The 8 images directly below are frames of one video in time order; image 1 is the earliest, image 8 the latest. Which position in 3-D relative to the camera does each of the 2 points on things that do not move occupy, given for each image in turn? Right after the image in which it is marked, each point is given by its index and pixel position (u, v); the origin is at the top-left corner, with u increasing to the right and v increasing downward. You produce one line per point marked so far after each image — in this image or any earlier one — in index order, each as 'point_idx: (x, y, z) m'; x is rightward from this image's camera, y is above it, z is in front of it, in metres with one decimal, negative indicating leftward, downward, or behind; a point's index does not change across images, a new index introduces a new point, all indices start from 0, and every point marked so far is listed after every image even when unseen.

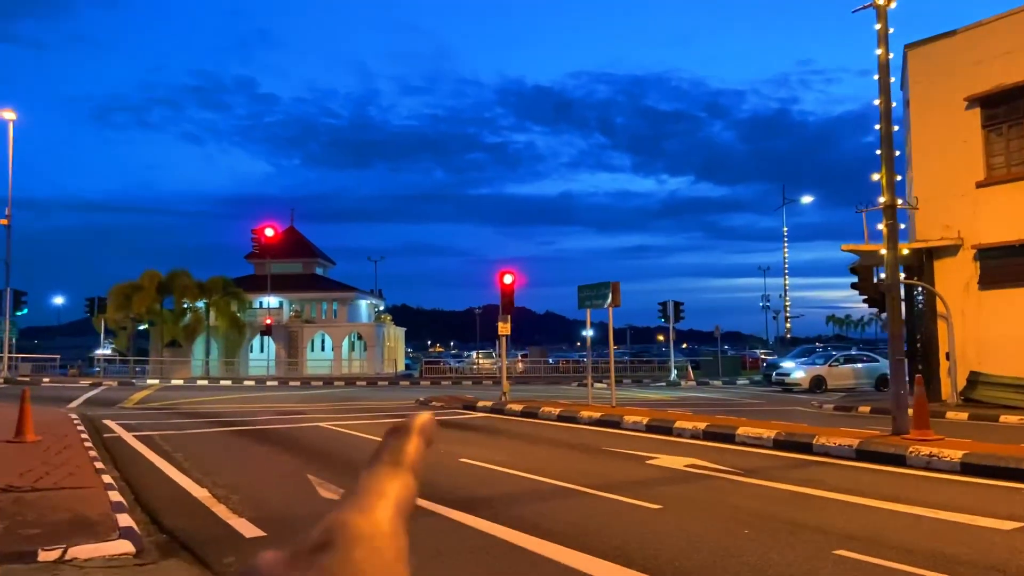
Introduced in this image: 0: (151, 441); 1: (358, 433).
0: (-6.8, -2.9, +15.6) m
1: (-3.0, -2.8, +16.3) m
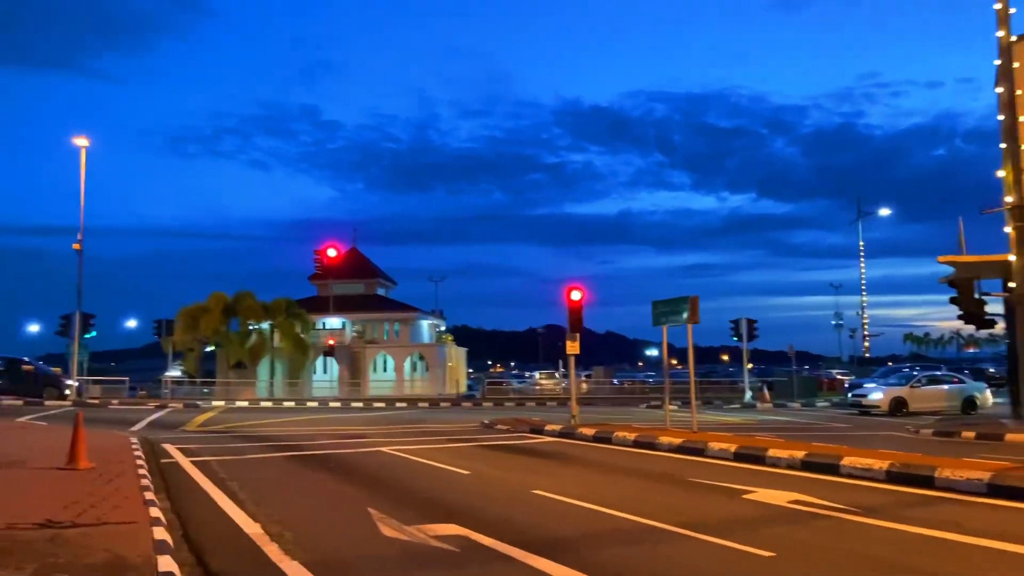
0: (-5.5, -3.2, +15.0) m
1: (-1.7, -3.2, +15.4) m
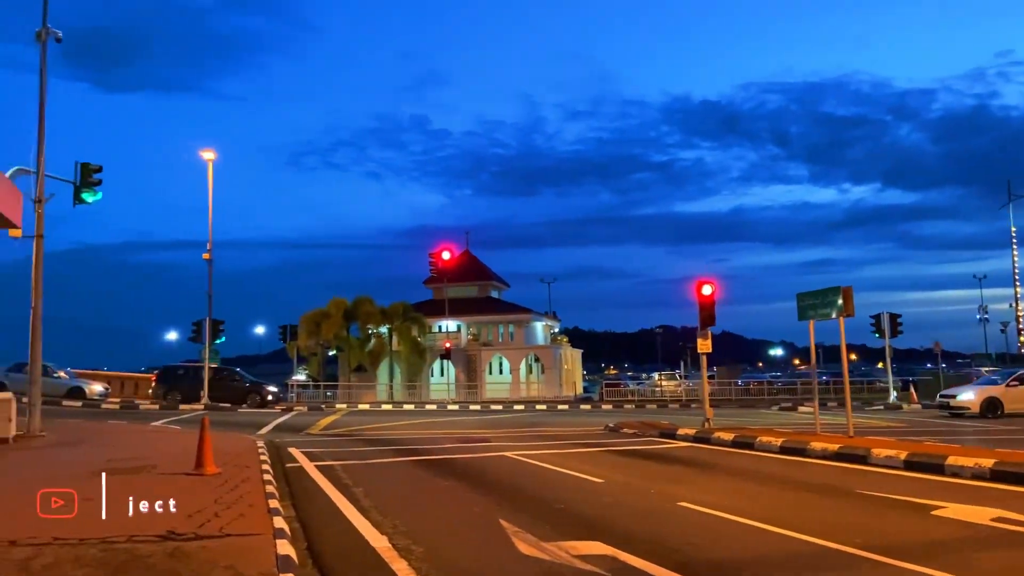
0: (-3.2, -3.2, +14.6) m
1: (+0.7, -3.1, +14.5) m
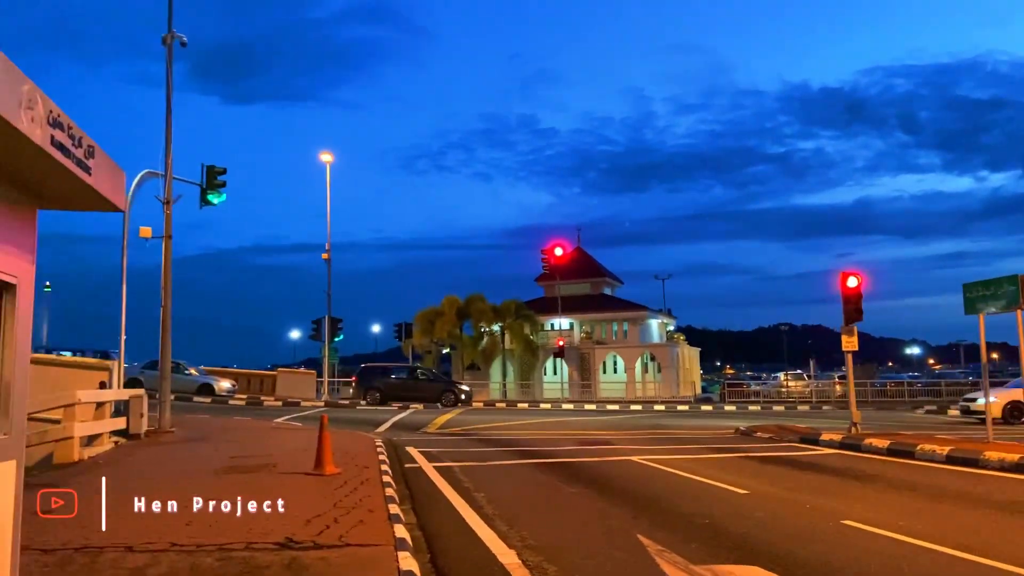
0: (-1.0, -3.1, +14.0) m
1: (+2.8, -3.0, +13.5) m
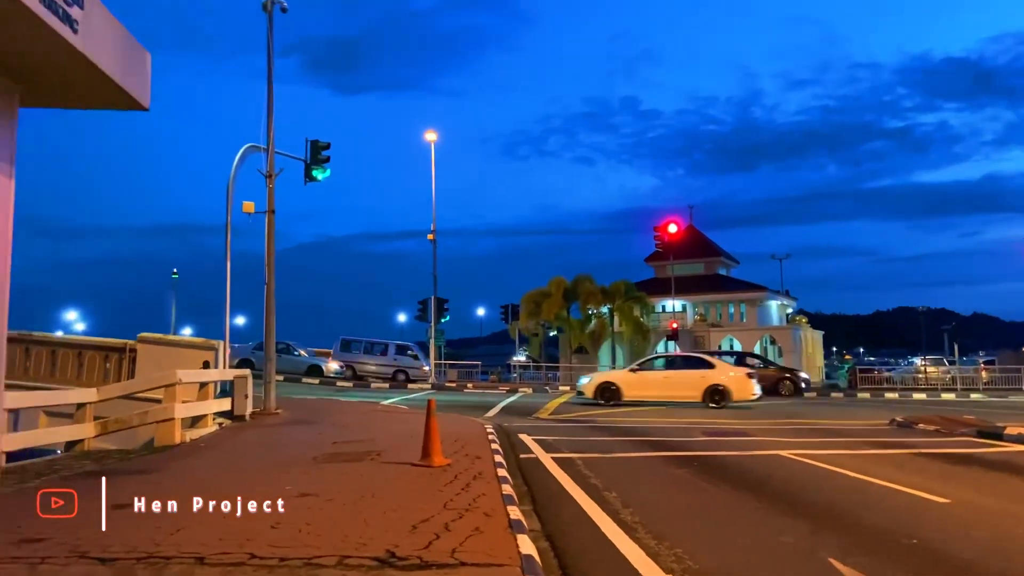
0: (+0.9, -2.7, +12.4) m
1: (+4.6, -2.5, +11.3) m
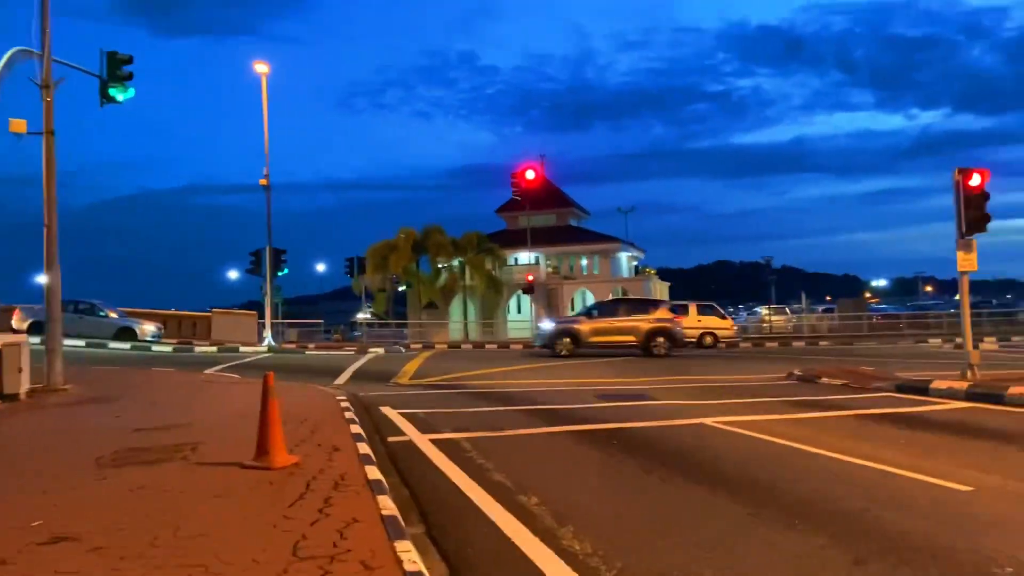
0: (-0.6, -1.9, +9.5) m
1: (+3.2, -1.7, +9.2) m
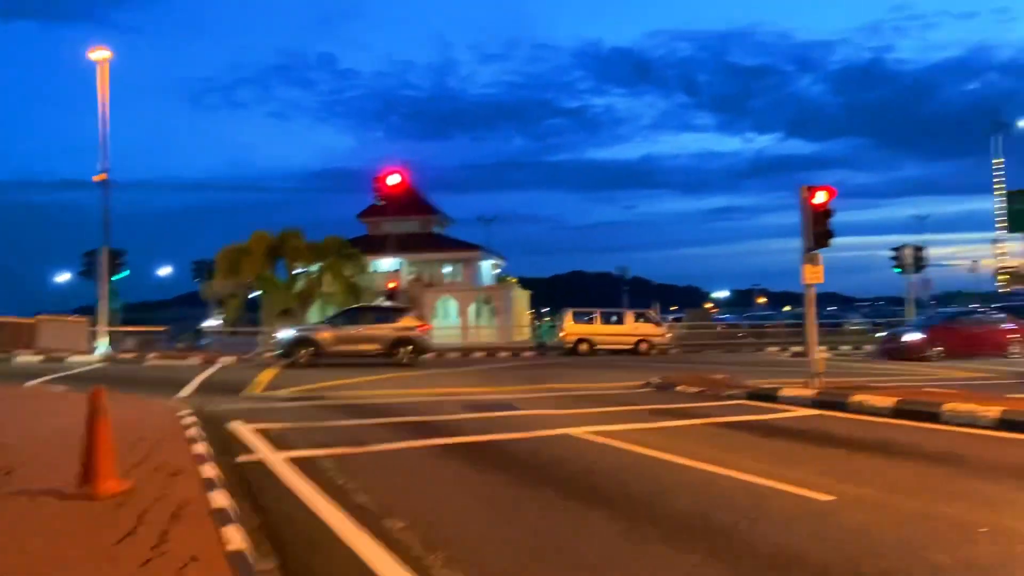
0: (-2.0, -2.0, +8.8) m
1: (+1.8, -1.9, +9.1) m
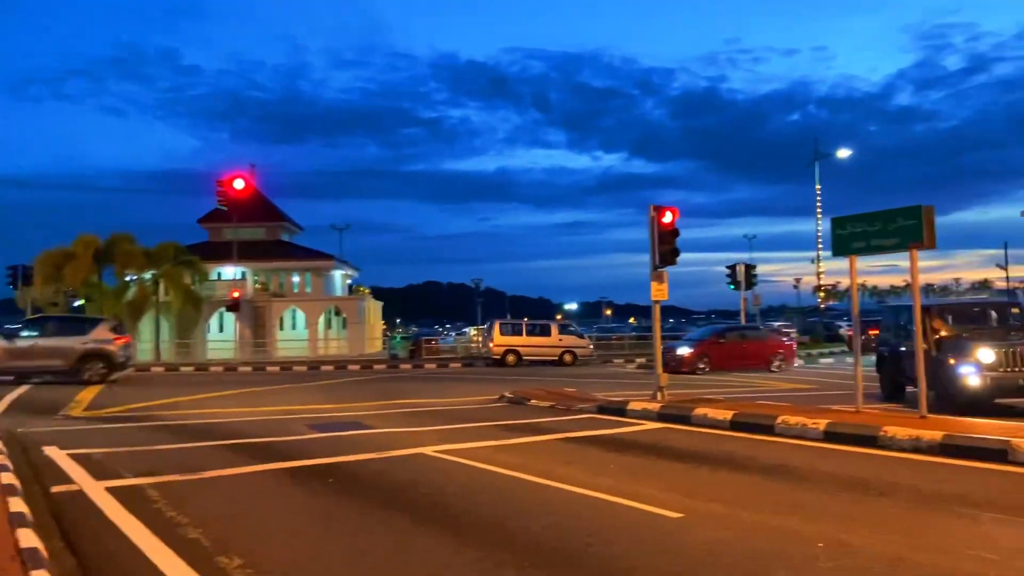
0: (-3.5, -2.1, +8.1) m
1: (+0.2, -2.0, +9.1) m
